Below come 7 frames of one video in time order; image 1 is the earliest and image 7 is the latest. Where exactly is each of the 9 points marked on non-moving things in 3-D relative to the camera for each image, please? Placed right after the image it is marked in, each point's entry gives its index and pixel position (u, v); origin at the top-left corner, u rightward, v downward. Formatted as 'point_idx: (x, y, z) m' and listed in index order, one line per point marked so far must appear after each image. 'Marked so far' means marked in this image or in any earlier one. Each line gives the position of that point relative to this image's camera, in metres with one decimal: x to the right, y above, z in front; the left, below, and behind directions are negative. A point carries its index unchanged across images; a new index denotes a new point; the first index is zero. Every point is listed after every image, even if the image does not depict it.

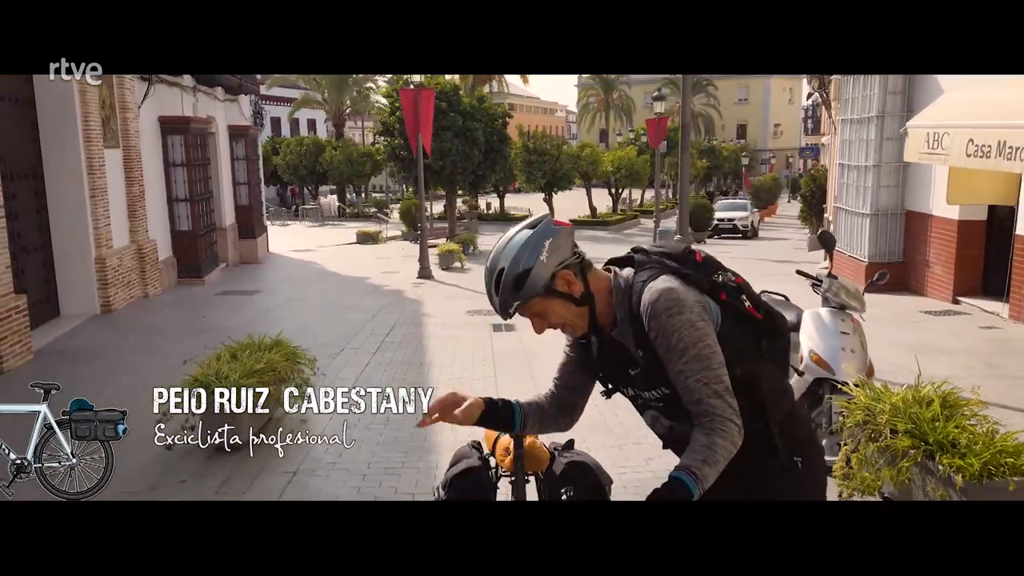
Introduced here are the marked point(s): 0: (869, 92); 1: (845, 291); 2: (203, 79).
0: (+5.7, +3.1, +13.2) m
1: (+2.1, 0.0, +5.2) m
2: (-6.4, +4.3, +17.1) m
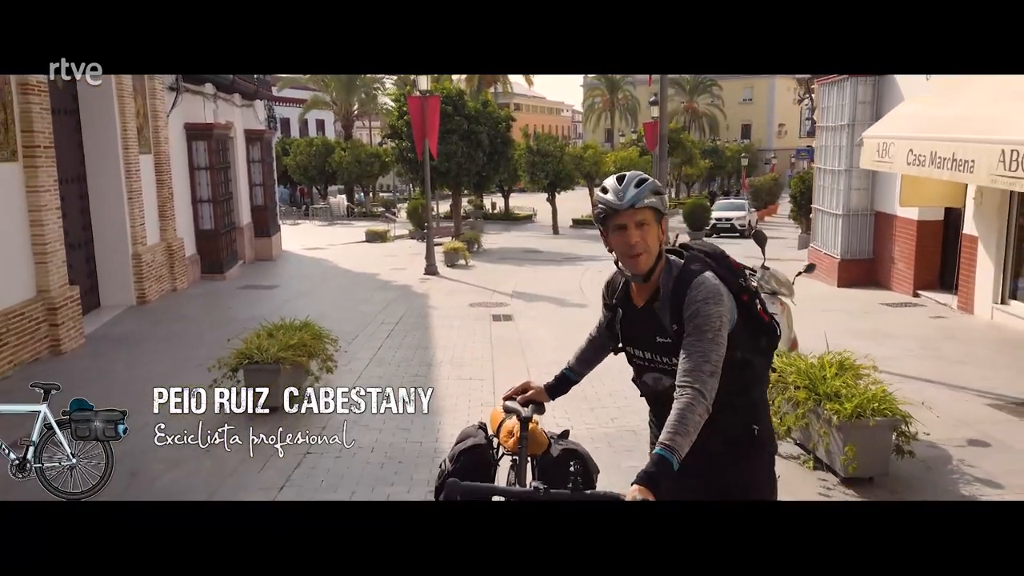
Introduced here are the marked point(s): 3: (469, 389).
0: (+5.6, +3.2, +14.2) m
1: (+2.0, +0.1, +6.3) m
2: (-6.4, +4.4, +18.3) m
3: (-0.4, -0.9, +8.0) m
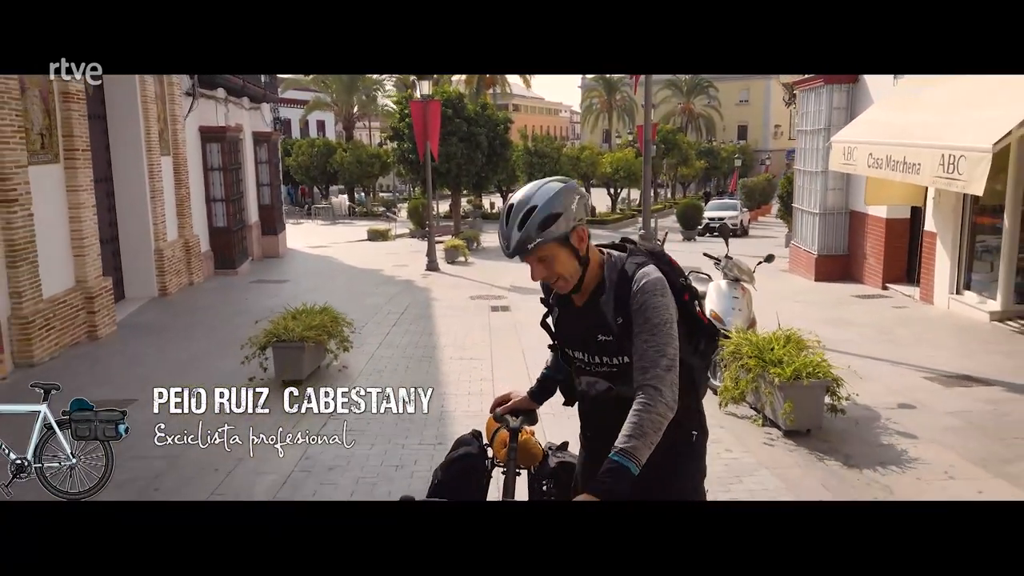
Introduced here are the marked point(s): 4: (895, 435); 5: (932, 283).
0: (+5.6, +3.3, +15.2) m
1: (+1.9, +0.2, +7.2) m
2: (-6.4, +4.5, +19.2) m
3: (-0.5, -0.8, +9.0) m
4: (+2.7, -1.0, +5.9) m
5: (+5.9, +0.1, +11.7) m
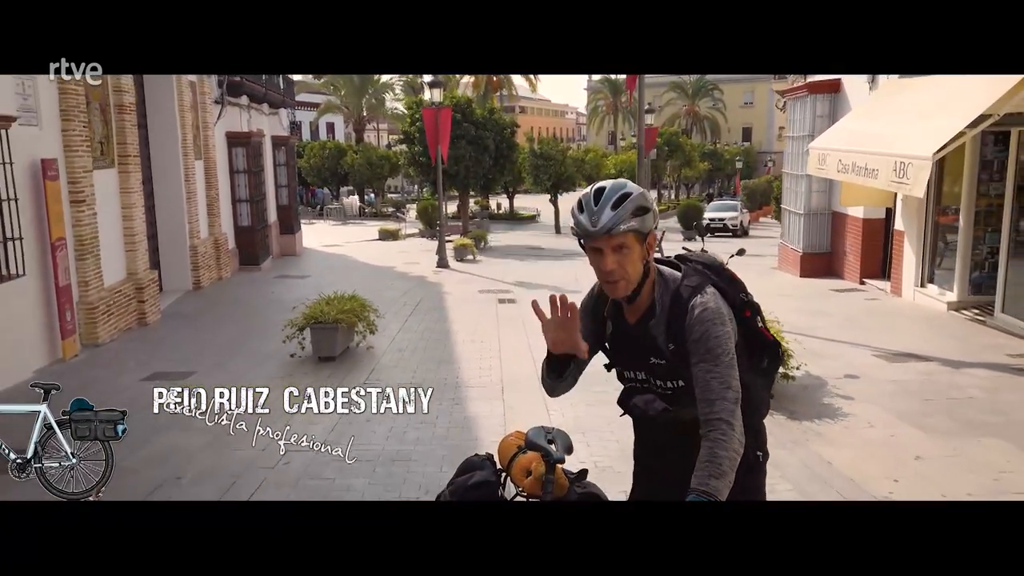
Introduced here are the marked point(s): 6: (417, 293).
0: (+5.7, +3.4, +16.3) m
1: (+2.0, +0.3, +8.4) m
2: (-6.3, +4.7, +20.4) m
3: (-0.4, -0.7, +10.1) m
4: (+2.7, -0.9, +7.0) m
5: (+6.0, +0.2, +12.8) m
6: (-1.8, -0.1, +15.9) m
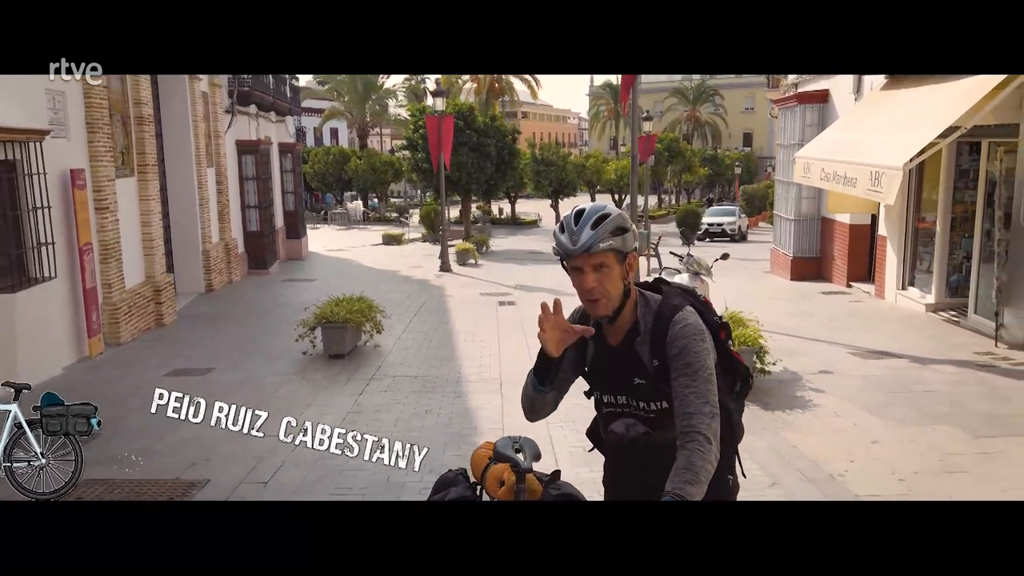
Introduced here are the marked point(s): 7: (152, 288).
0: (+5.7, +3.3, +16.9) m
1: (+2.0, +0.3, +8.9) m
2: (-6.3, +4.6, +21.0) m
3: (-0.4, -0.8, +10.7) m
4: (+2.7, -0.9, +7.6) m
5: (+6.0, +0.1, +13.4) m
6: (-1.8, -0.1, +16.5) m
7: (-5.1, 0.0, +11.9) m
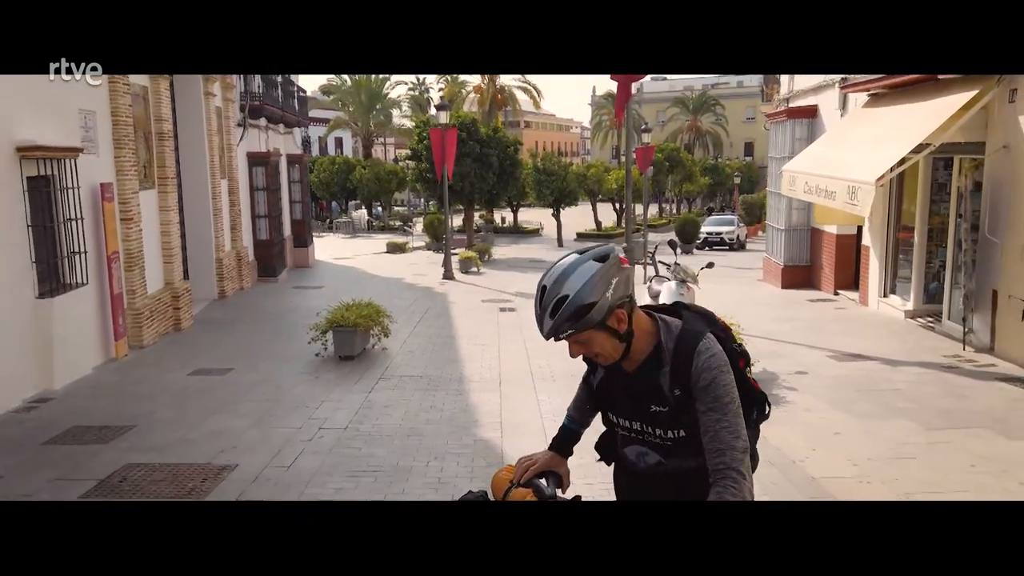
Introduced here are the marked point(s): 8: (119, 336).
0: (+5.7, +3.2, +17.6) m
1: (+2.0, +0.2, +9.6) m
2: (-6.2, +4.4, +21.8) m
3: (-0.4, -0.8, +11.4) m
4: (+2.7, -1.0, +8.2) m
5: (+6.0, 0.0, +14.0) m
6: (-1.8, -0.3, +17.1) m
7: (-5.1, -0.1, +12.6) m
8: (-4.8, -0.6, +10.3) m
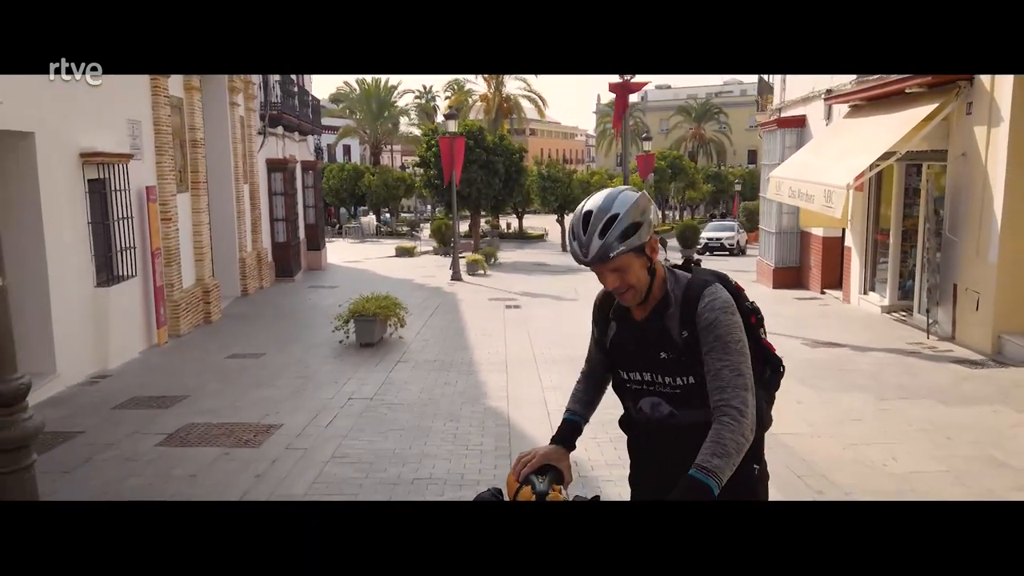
0: (+5.9, +3.2, +18.6) m
1: (+2.0, +0.3, +10.6) m
2: (-6.1, +4.4, +22.8) m
3: (-0.4, -0.8, +12.4) m
4: (+2.7, -0.9, +9.2) m
5: (+6.1, 0.0, +15.0) m
6: (-1.7, -0.3, +18.1) m
7: (-5.1, 0.0, +13.6) m
8: (-4.8, -0.5, +11.3) m
